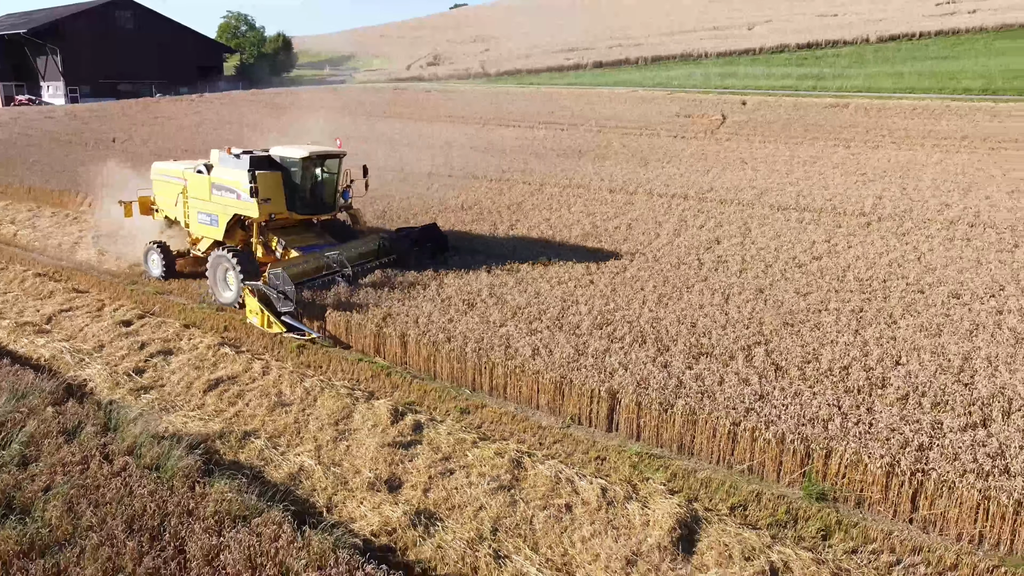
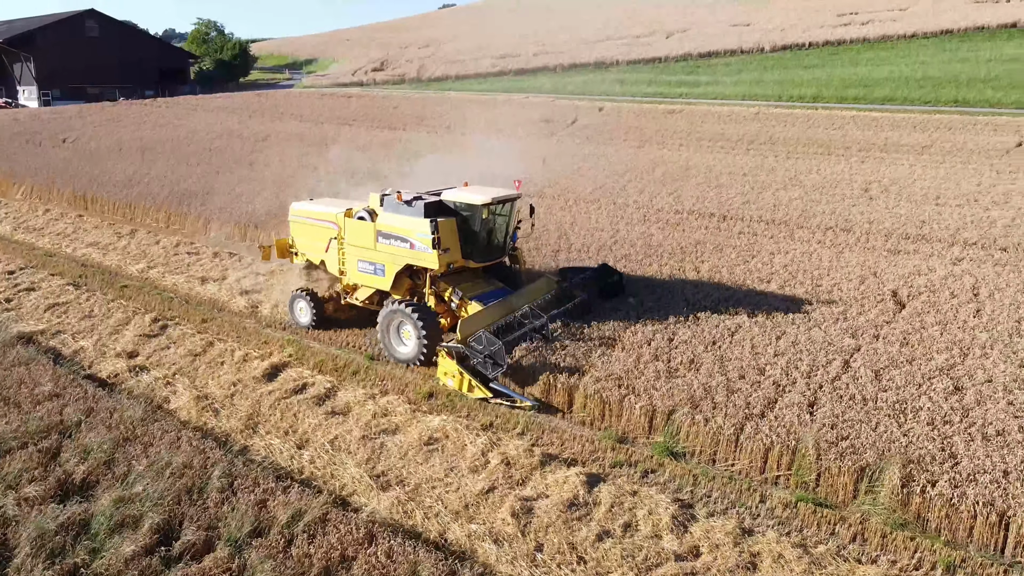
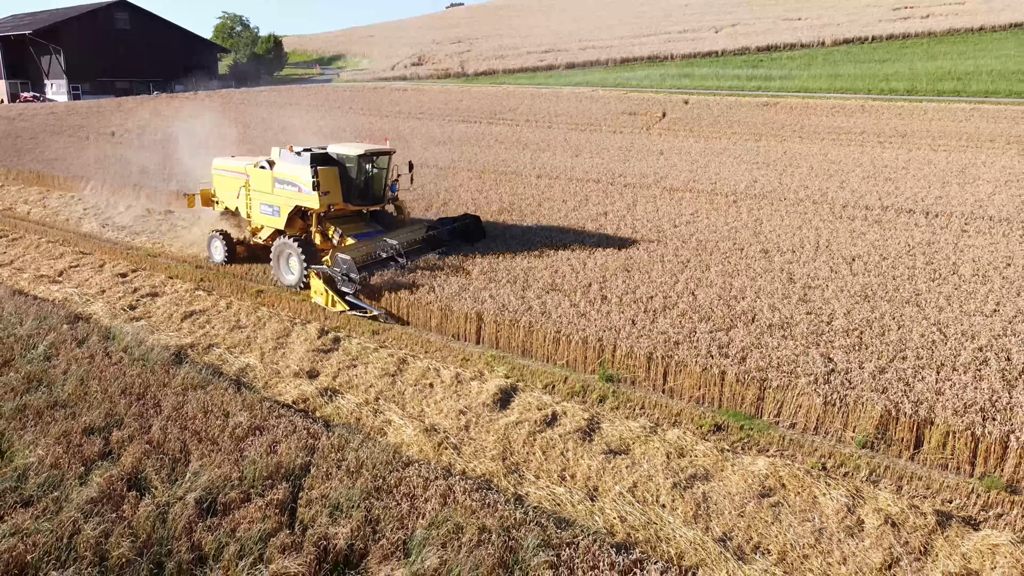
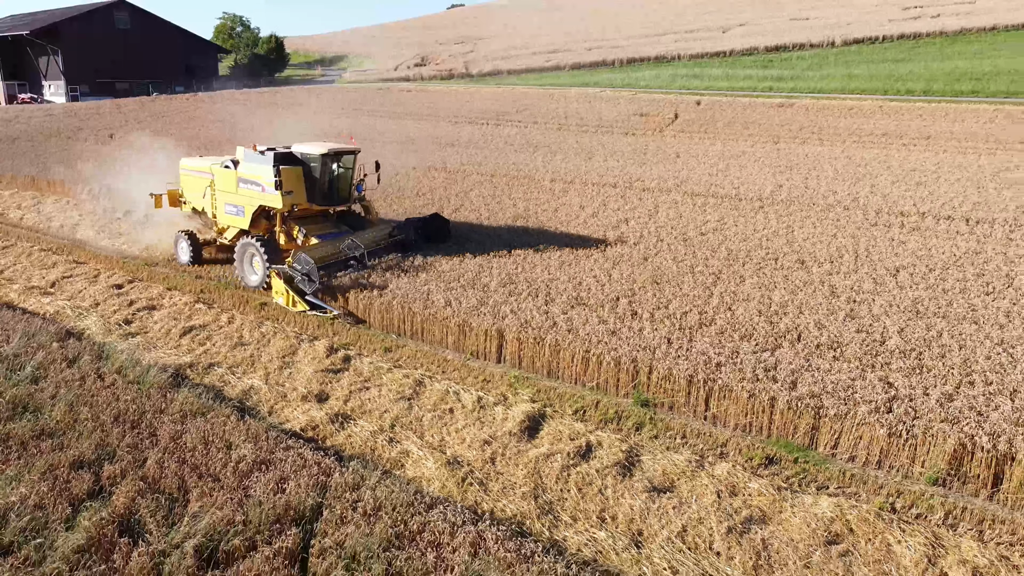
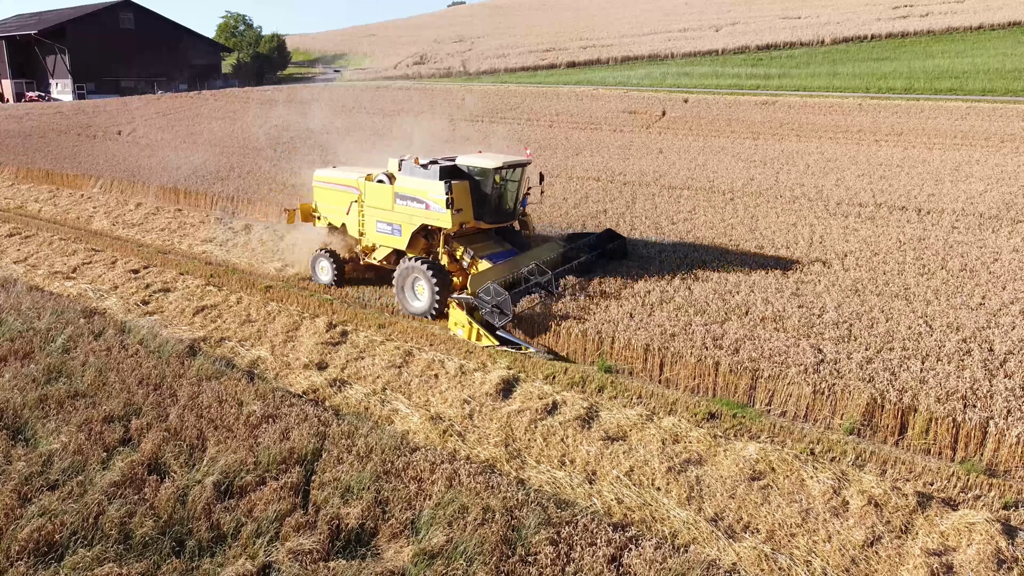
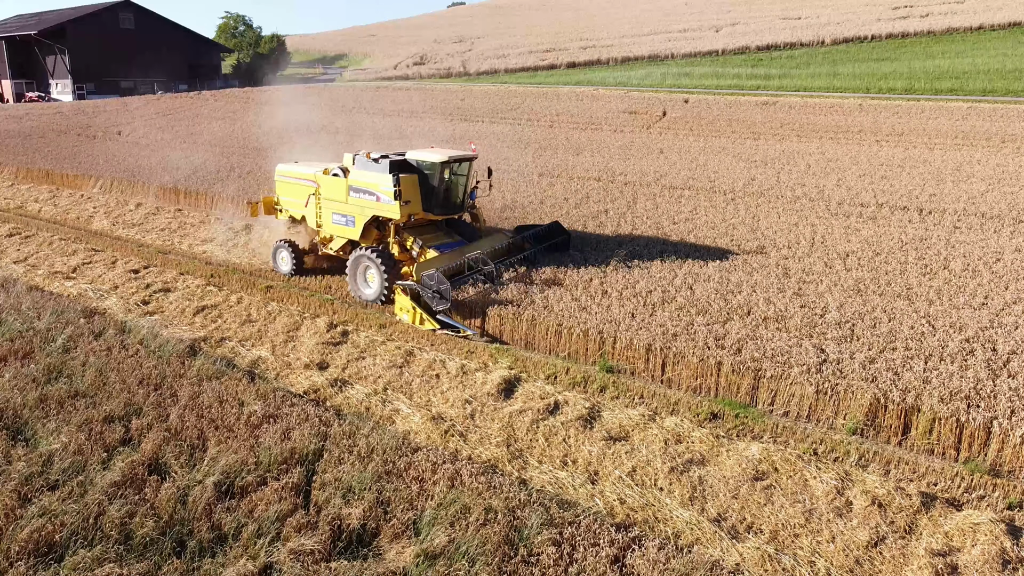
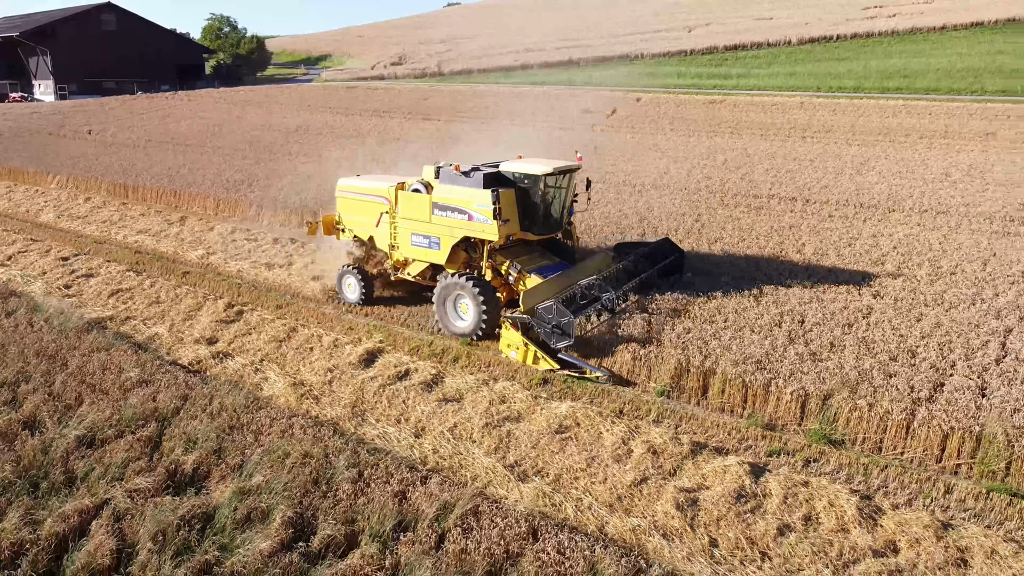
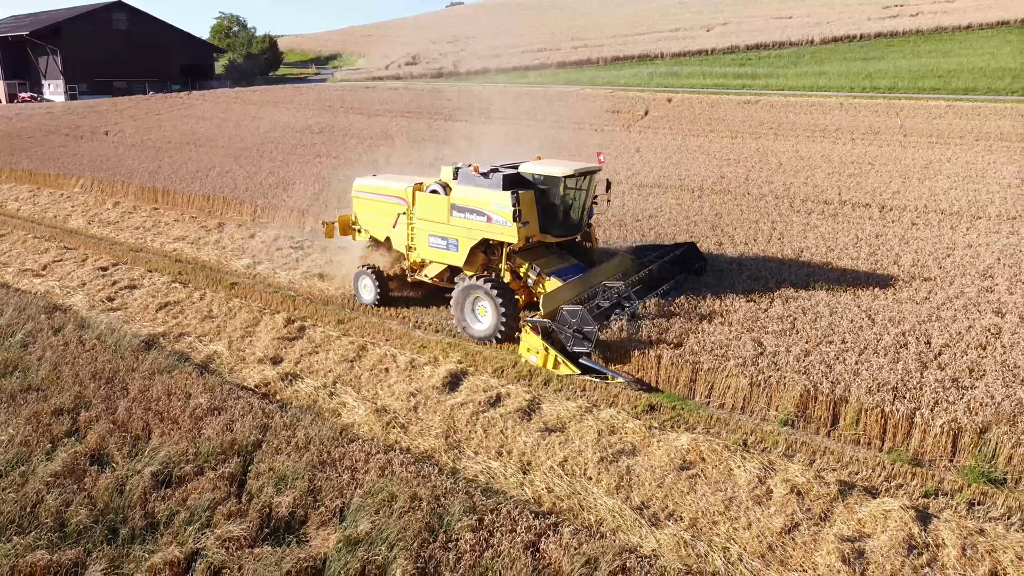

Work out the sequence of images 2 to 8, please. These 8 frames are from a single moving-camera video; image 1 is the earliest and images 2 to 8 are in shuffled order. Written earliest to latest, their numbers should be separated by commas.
4, 3, 6, 5, 8, 7, 2
